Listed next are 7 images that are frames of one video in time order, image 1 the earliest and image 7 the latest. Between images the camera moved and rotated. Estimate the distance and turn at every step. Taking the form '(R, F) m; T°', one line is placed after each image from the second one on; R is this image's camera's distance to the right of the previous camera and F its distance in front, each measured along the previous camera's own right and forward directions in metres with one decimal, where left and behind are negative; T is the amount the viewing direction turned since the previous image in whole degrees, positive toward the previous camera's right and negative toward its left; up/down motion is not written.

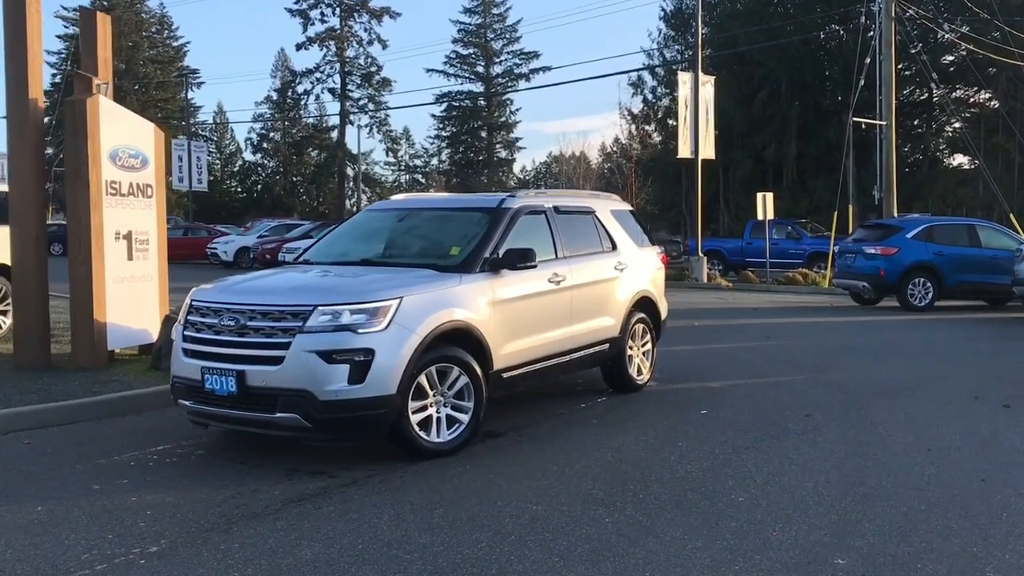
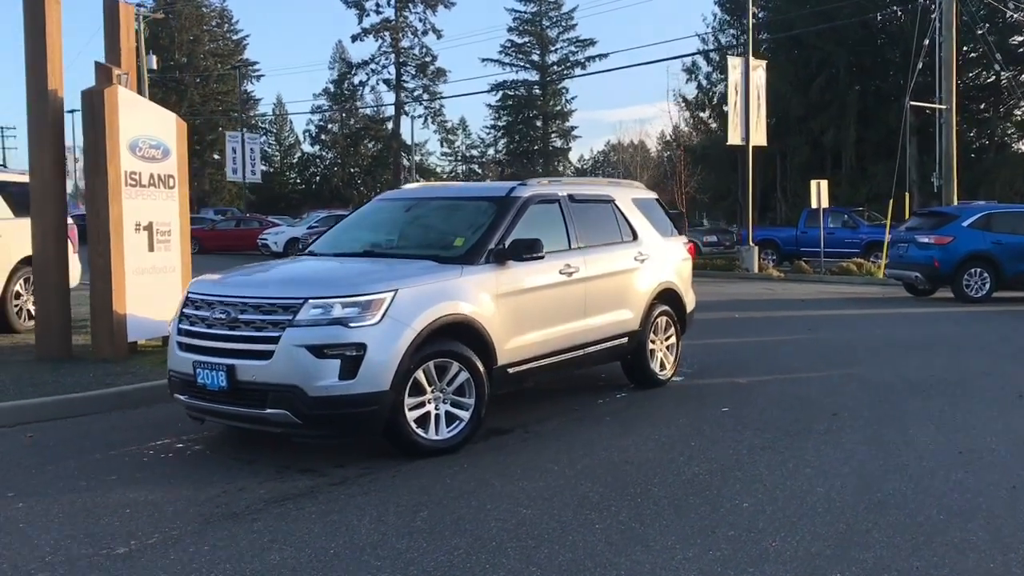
(+0.4, +0.3) m; -3°
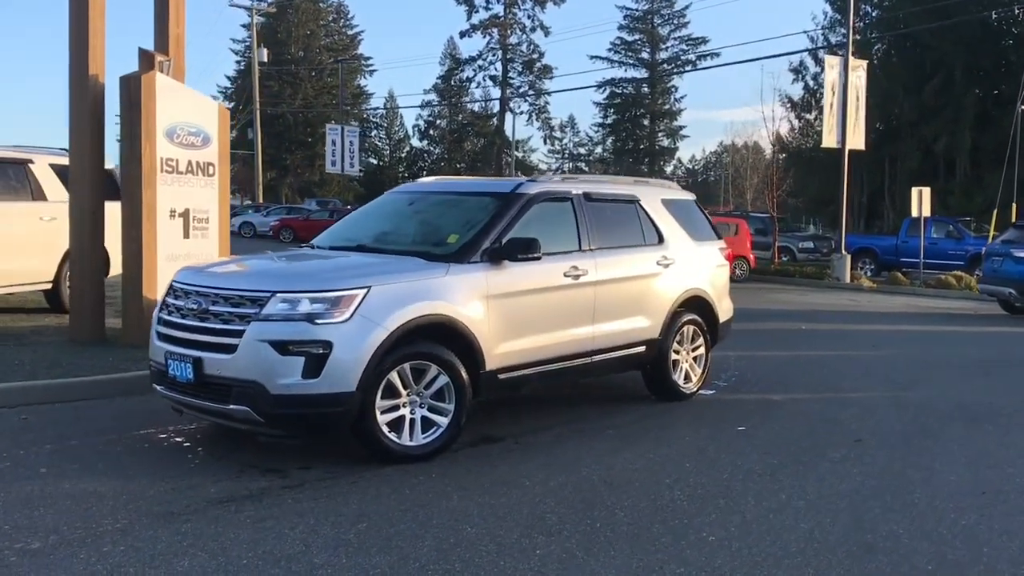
(+0.8, +0.4) m; -6°
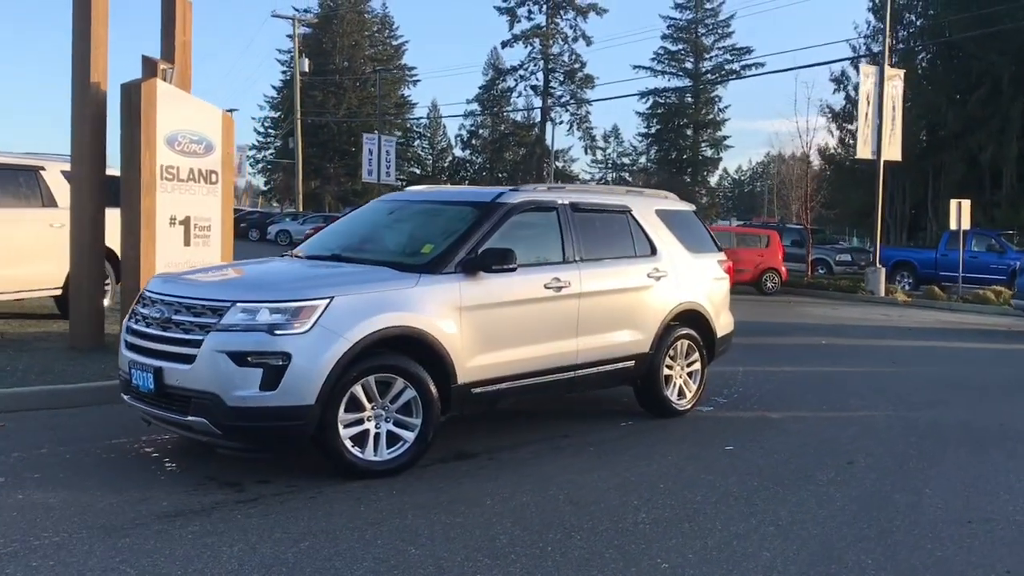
(+0.5, +0.2) m; -3°
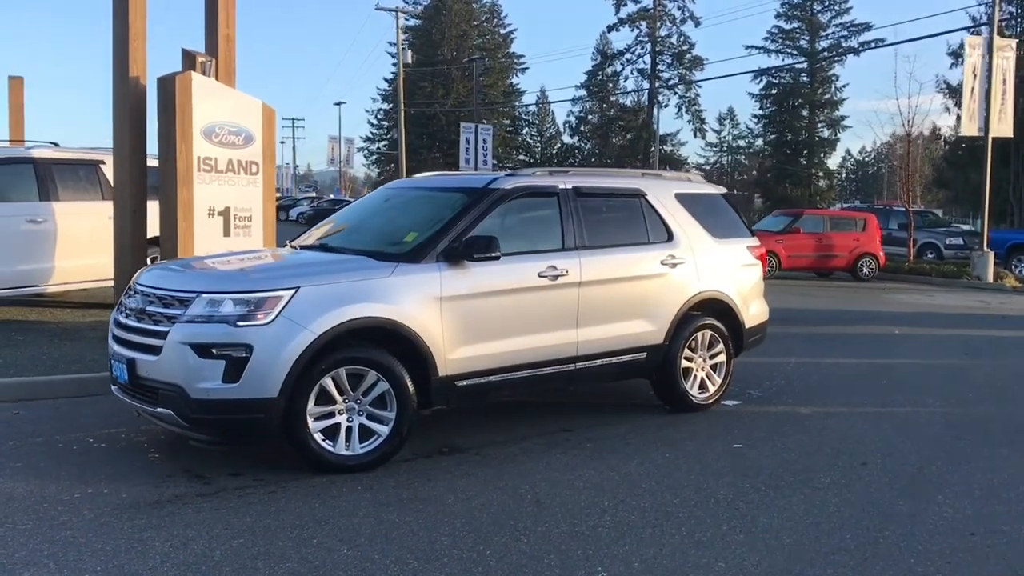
(+0.9, +0.3) m; -7°
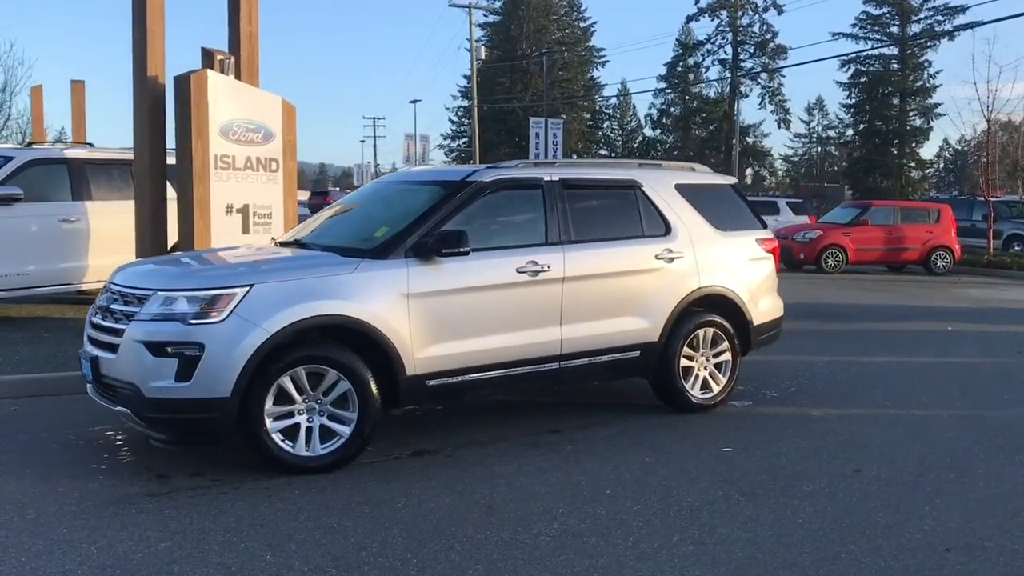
(+0.7, +0.3) m; -5°
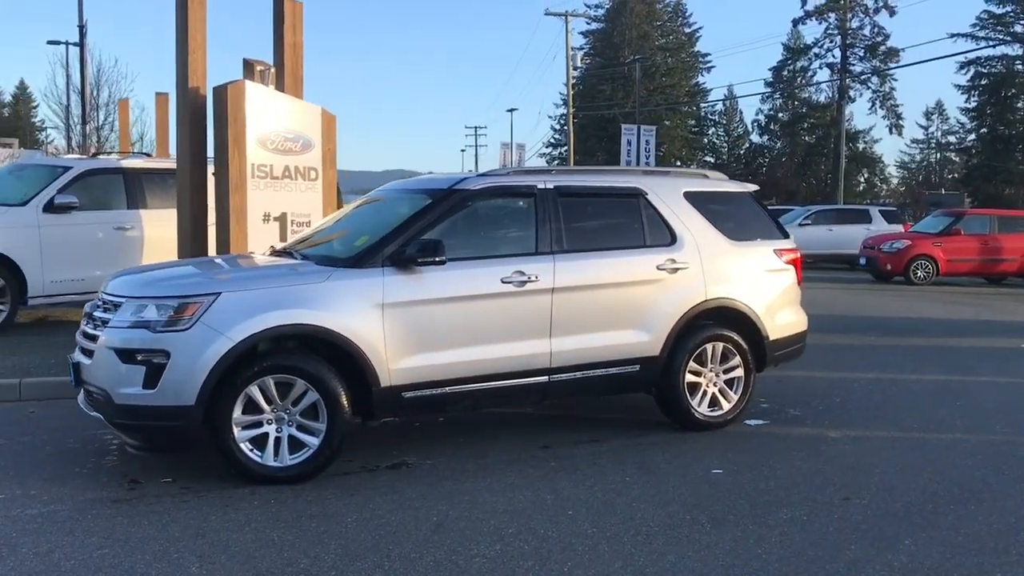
(+0.8, +0.2) m; -6°
